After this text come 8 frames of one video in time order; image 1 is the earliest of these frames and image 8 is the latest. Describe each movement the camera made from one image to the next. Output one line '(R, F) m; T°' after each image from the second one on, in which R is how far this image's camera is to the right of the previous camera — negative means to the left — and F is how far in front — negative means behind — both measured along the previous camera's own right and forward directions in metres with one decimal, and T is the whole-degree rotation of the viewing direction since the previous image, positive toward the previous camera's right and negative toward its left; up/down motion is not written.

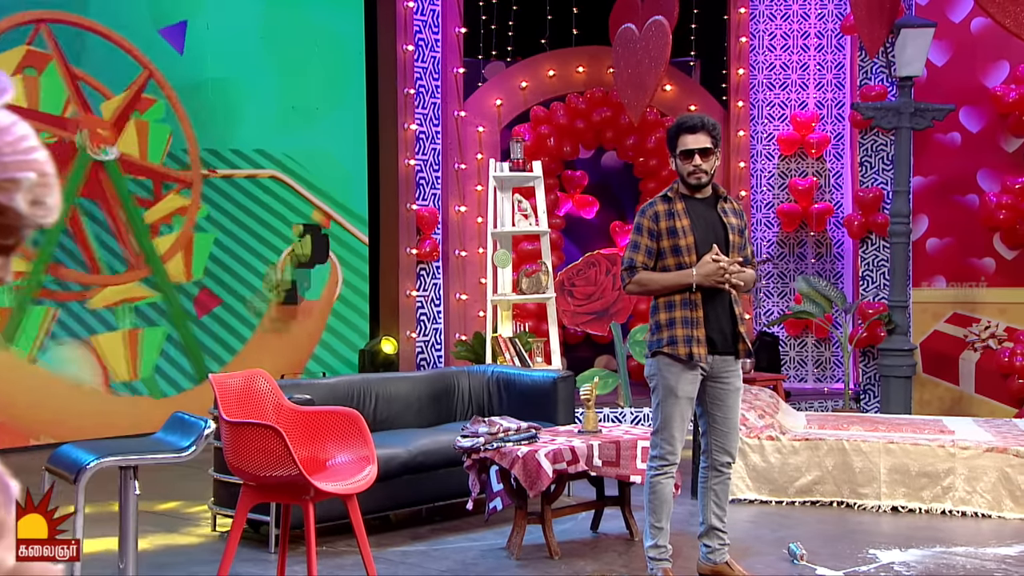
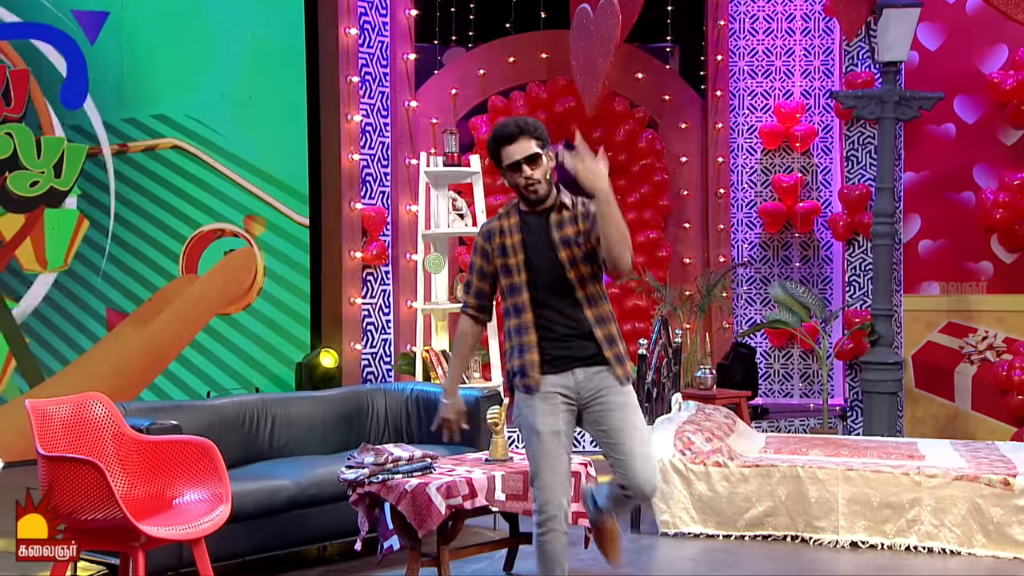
(+0.7, +0.5) m; -4°
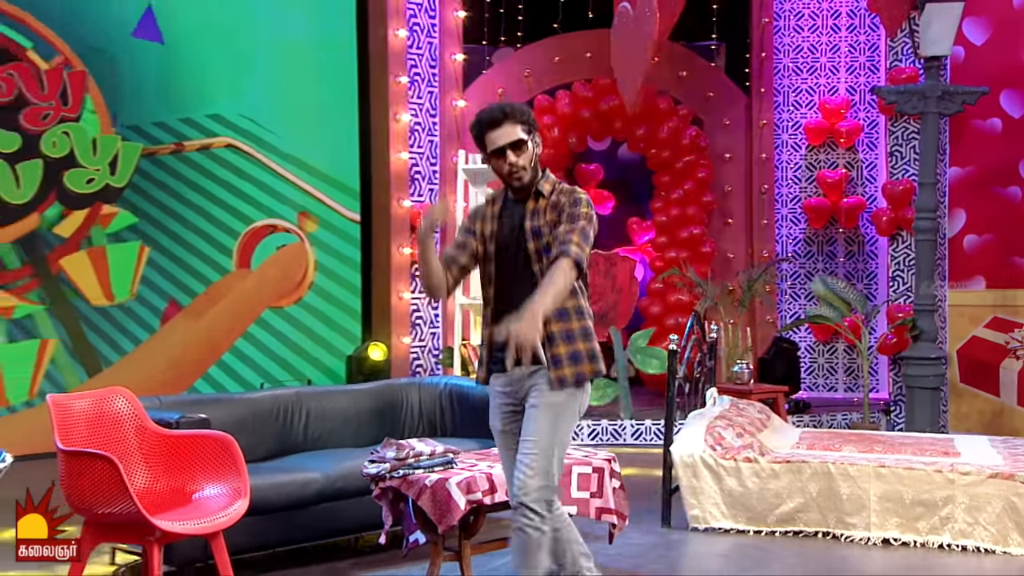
(+0.2, -0.1) m; -3°
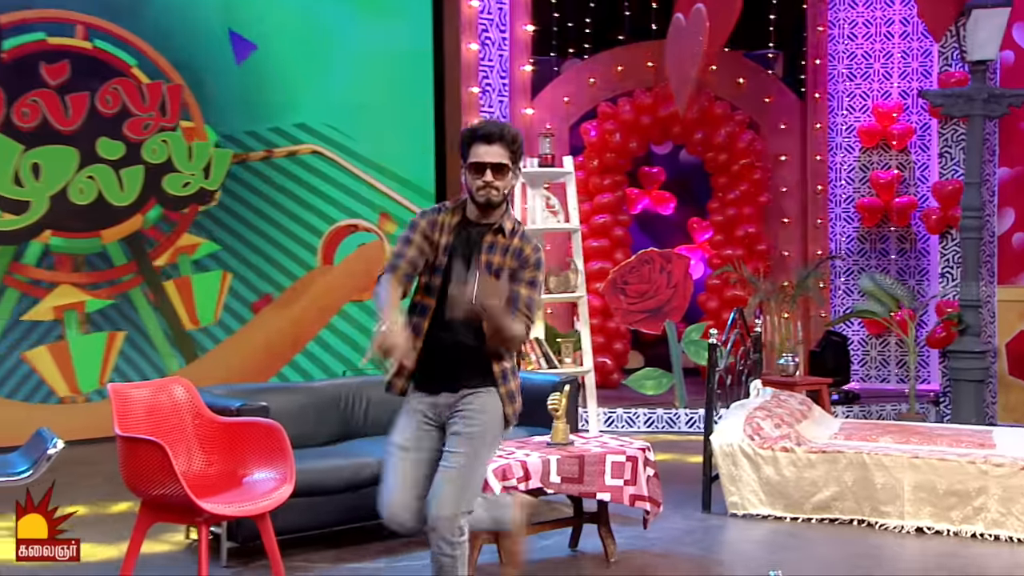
(+0.2, -0.3) m; -4°
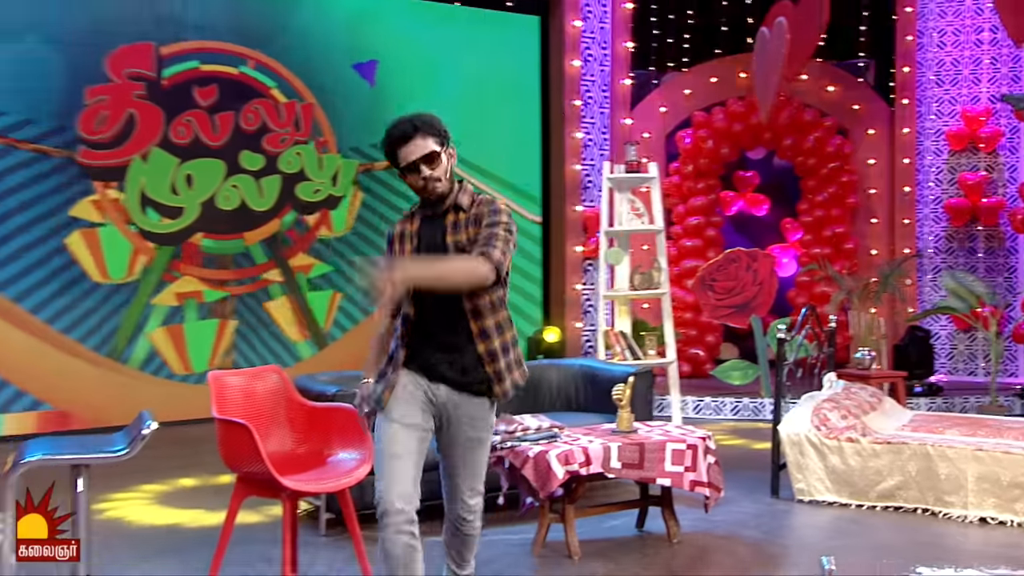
(+0.4, -0.4) m; -7°
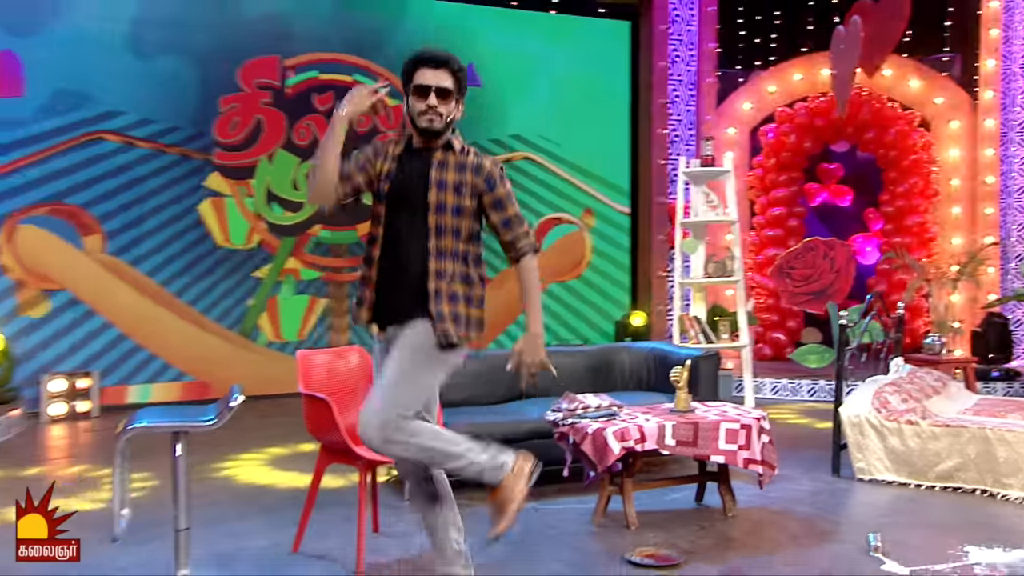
(+0.5, -0.5) m; -8°
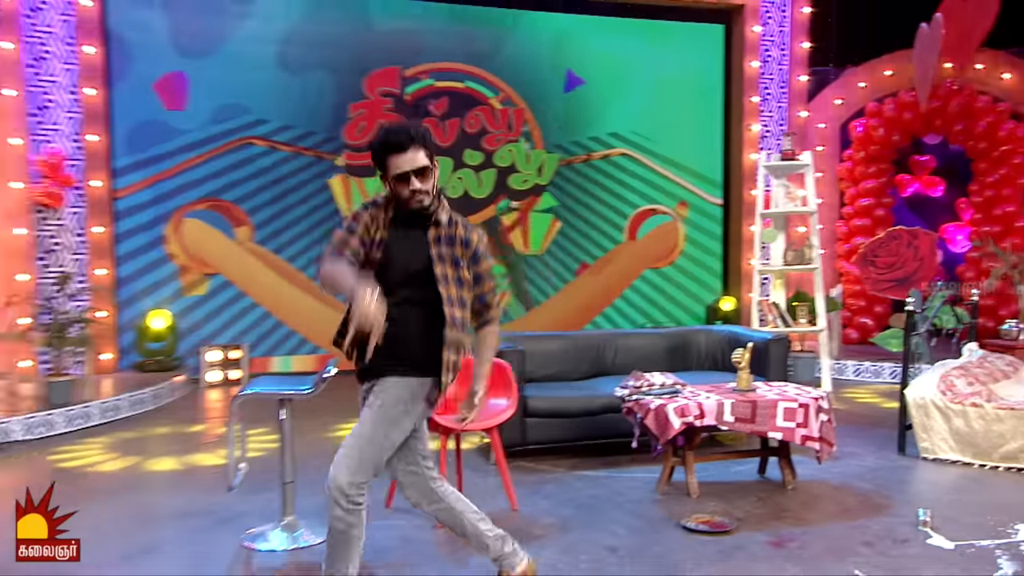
(+0.7, -0.6) m; -9°
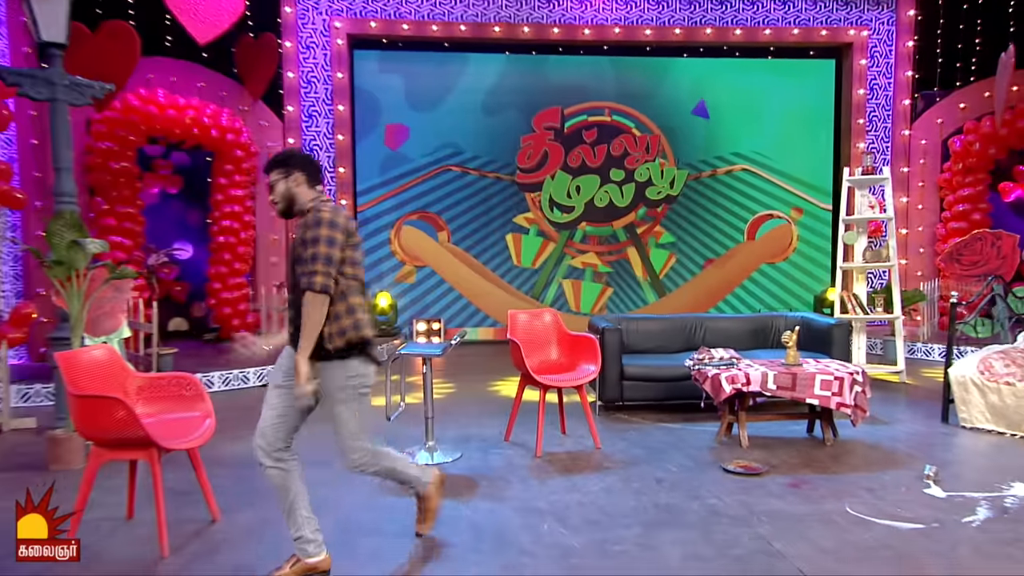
(+2.2, -1.6) m; -19°
